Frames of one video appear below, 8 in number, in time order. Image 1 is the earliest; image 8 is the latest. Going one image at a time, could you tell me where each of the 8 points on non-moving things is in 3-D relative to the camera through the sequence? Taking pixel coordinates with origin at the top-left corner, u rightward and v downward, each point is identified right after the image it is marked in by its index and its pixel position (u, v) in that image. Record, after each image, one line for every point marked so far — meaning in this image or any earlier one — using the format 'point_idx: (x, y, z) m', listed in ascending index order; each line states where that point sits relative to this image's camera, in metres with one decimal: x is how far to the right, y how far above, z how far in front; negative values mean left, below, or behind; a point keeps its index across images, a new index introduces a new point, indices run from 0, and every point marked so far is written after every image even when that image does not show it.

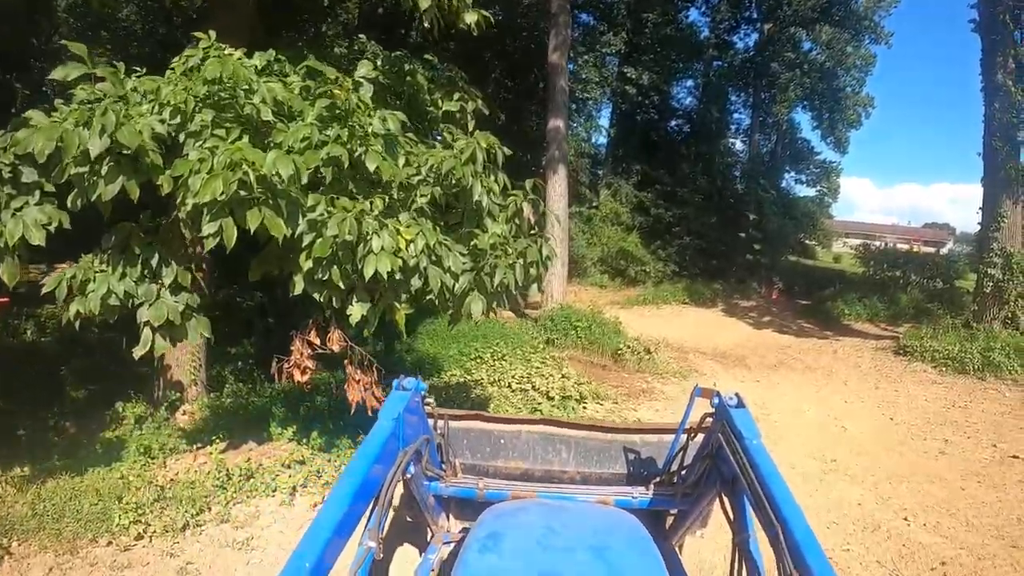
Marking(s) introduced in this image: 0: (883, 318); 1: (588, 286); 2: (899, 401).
0: (+7.0, -0.6, +16.5) m
1: (+1.5, +0.1, +19.1) m
2: (+3.9, -1.1, +8.9) m
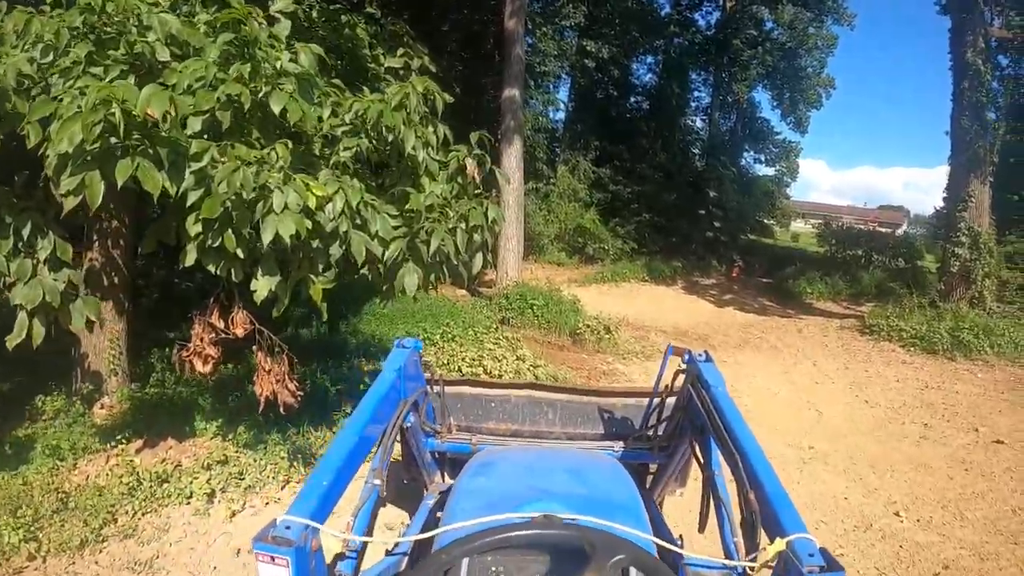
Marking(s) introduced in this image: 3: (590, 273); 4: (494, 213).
0: (+6.2, -0.2, +16.3) m
1: (+0.6, +0.5, +18.6) m
2: (+3.5, -0.9, +8.5) m
3: (+1.4, +0.3, +16.8) m
4: (-0.1, +0.3, +3.6) m
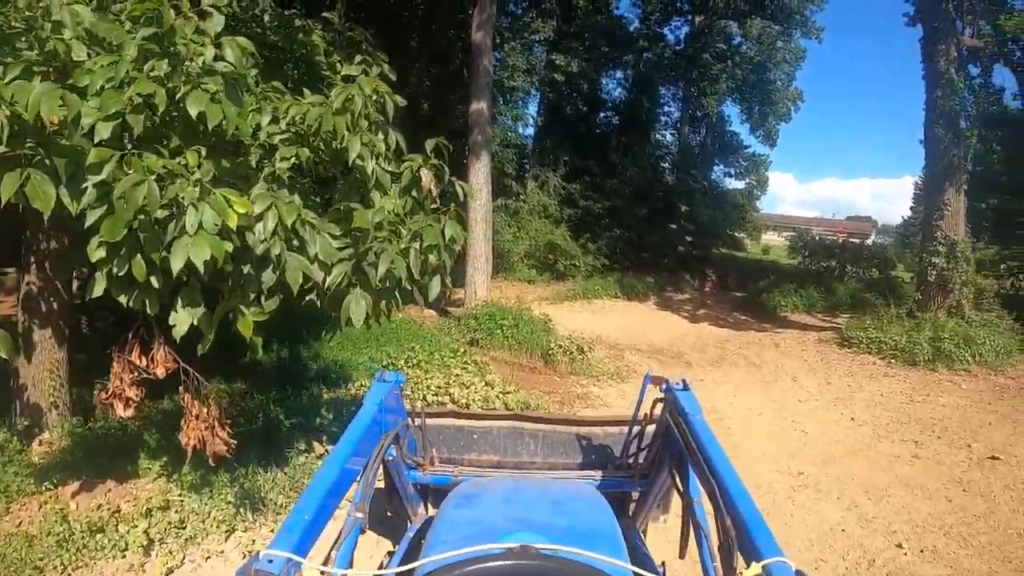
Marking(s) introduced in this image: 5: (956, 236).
0: (+5.7, -0.4, +16.1) m
1: (0.0, +0.1, +18.2) m
2: (+3.2, -1.0, +8.2) m
3: (+0.9, 0.0, +16.5) m
4: (-0.2, +0.2, +3.3) m
5: (+6.2, +0.7, +12.2) m
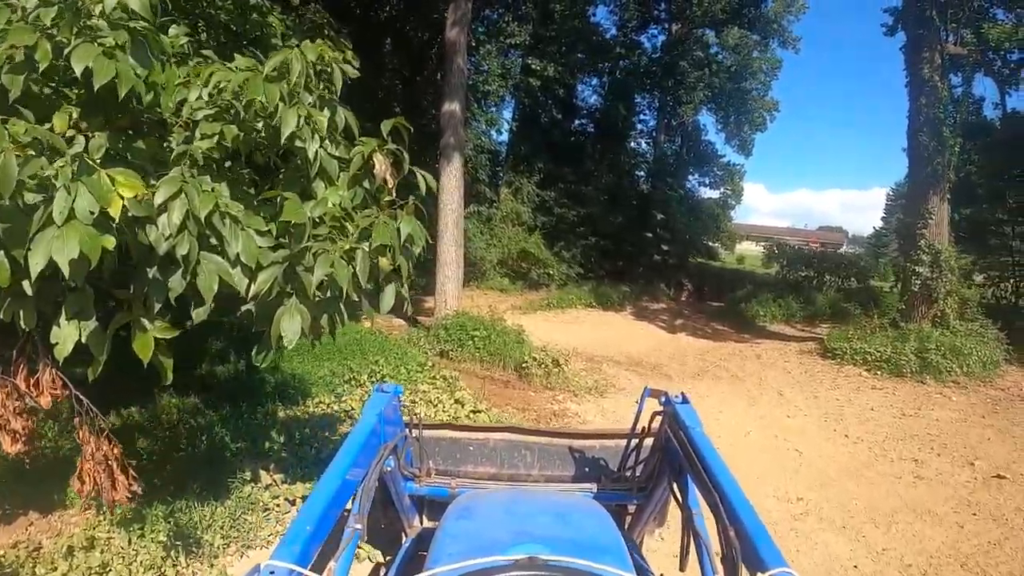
0: (+5.2, -0.6, +15.8) m
1: (-0.5, 0.0, +17.7) m
2: (+3.0, -1.1, +7.8) m
3: (+0.4, -0.2, +16.0) m
4: (-0.3, +0.2, +2.8) m
5: (+5.9, +0.6, +11.9) m
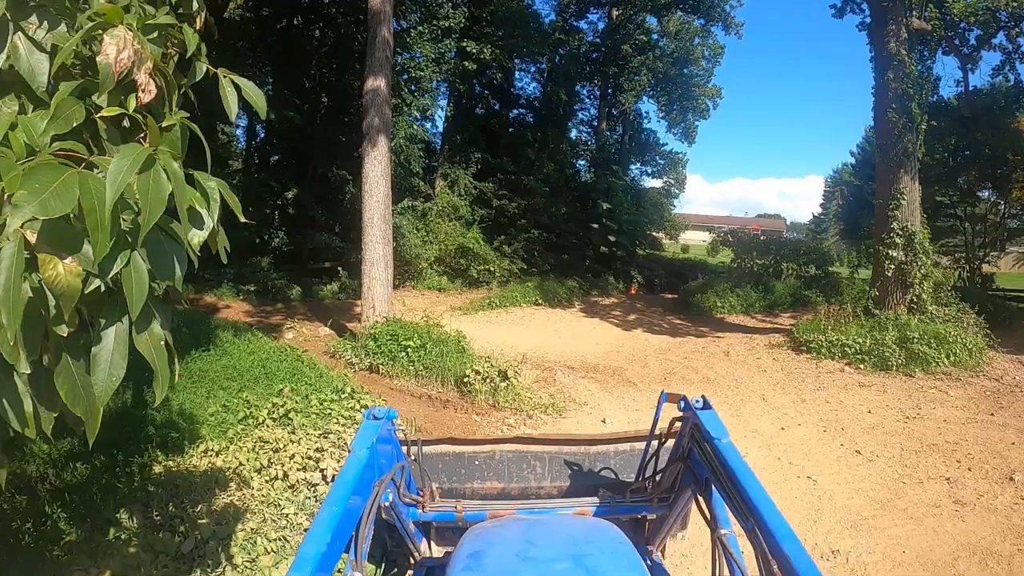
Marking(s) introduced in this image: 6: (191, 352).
0: (+4.2, -0.4, +14.9) m
1: (-1.6, -0.1, +16.5) m
2: (+2.6, -1.0, +6.8) m
3: (-0.6, -0.2, +14.8) m
4: (-0.5, +0.2, +1.6) m
5: (+5.1, +0.8, +11.1) m
6: (-2.6, -0.5, +7.1) m
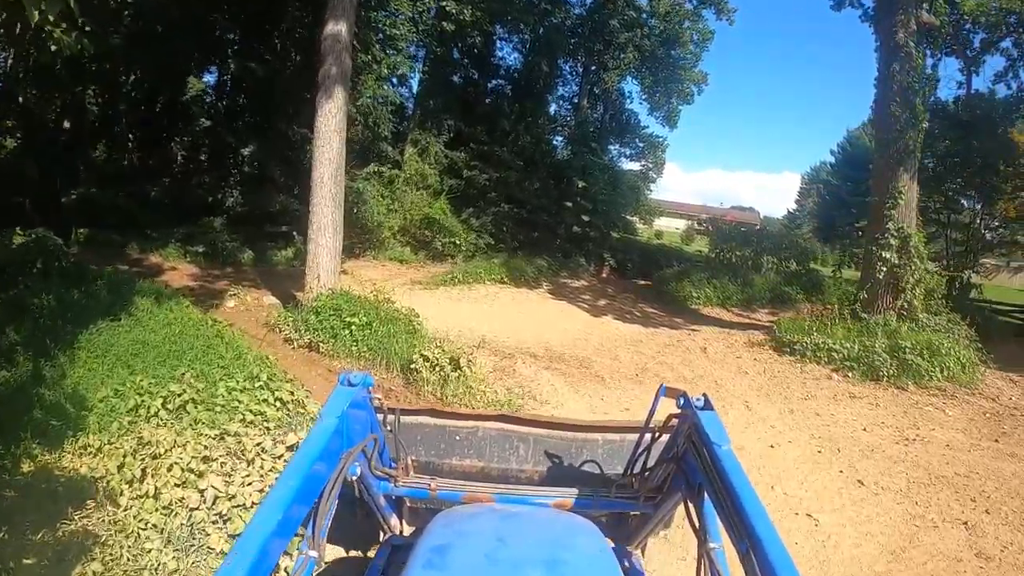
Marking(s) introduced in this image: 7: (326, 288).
0: (+3.6, -0.2, +14.2) m
1: (-2.2, +0.5, +15.5) m
2: (+2.2, -1.0, +6.0) m
3: (-1.2, +0.2, +13.9) m
4: (-0.5, +0.2, +0.7) m
5: (+4.7, +0.8, +10.4) m
6: (-2.9, -0.2, +6.2) m
7: (-1.7, 0.0, +7.8) m
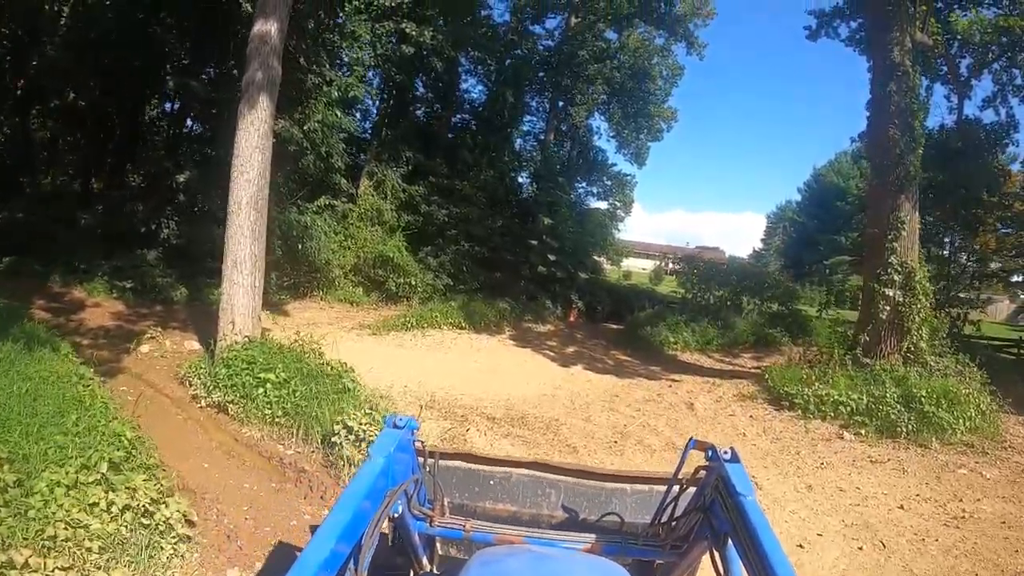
0: (+3.1, -0.9, +13.0) m
1: (-2.9, -0.2, +14.2) m
2: (+2.0, -1.3, +4.8) m
3: (-1.7, -0.4, +12.6) m
4: (-0.6, +0.2, -0.5) m
5: (+4.3, +0.3, +9.3) m
6: (-3.2, -0.5, +4.8) m
7: (-2.0, -0.3, +6.5) m
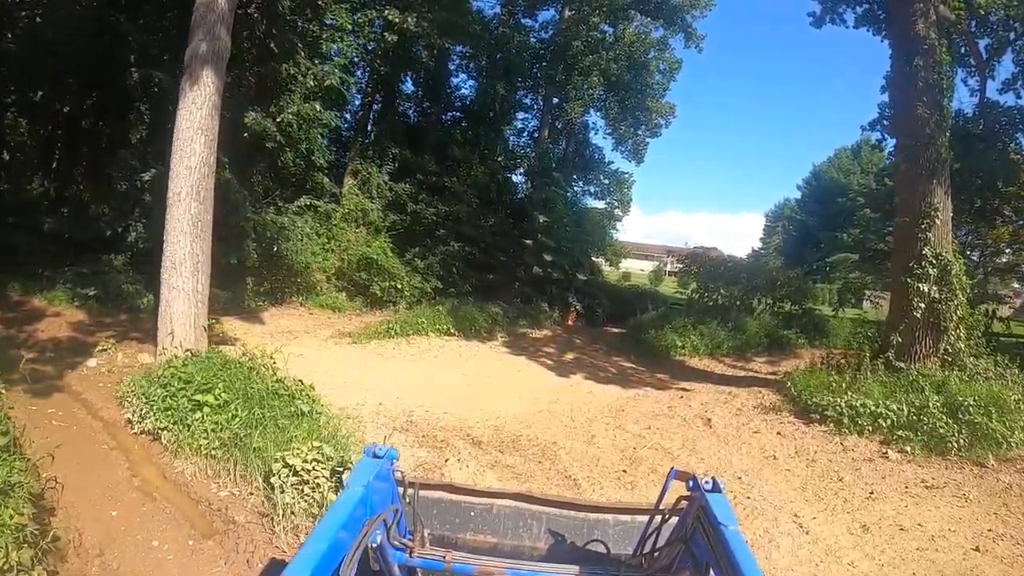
0: (+3.0, -0.9, +12.1) m
1: (-3.0, -0.3, +13.3) m
2: (+1.9, -1.2, +3.9) m
3: (-1.8, -0.4, +11.7) m
4: (-0.7, +0.2, -1.5) m
5: (+4.2, +0.3, +8.4) m
6: (-3.3, -0.5, +3.9) m
7: (-2.1, -0.4, +5.6) m
